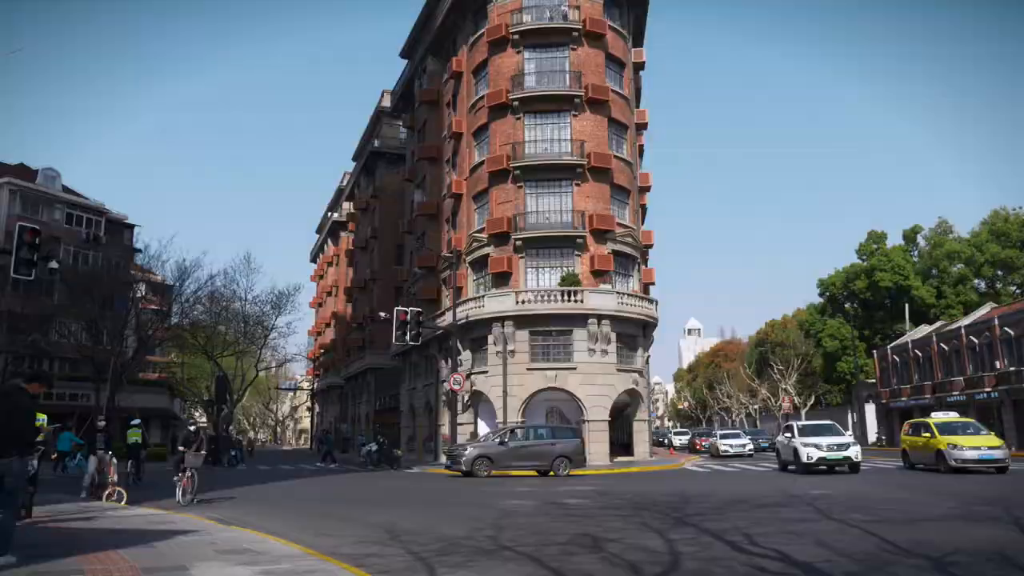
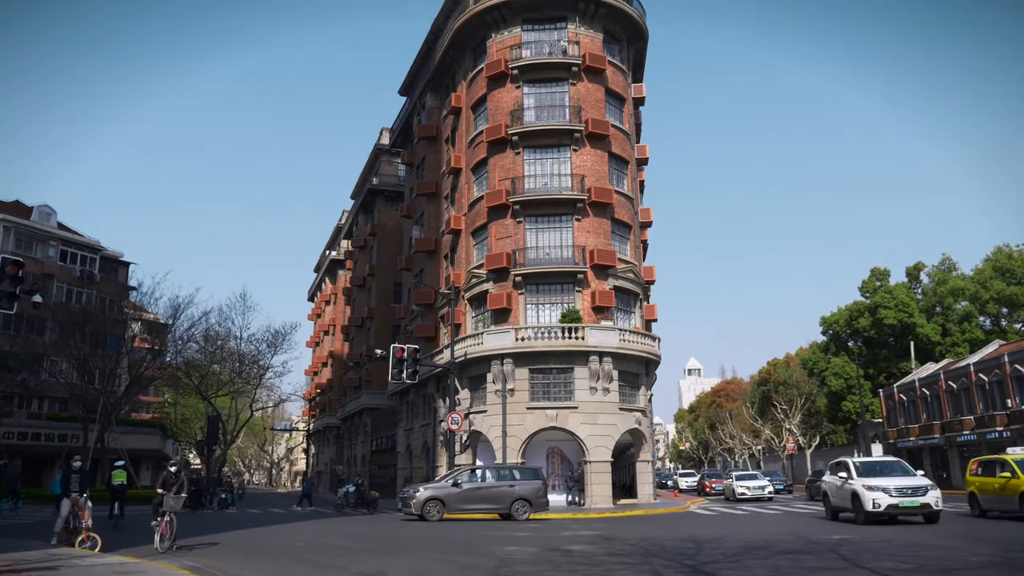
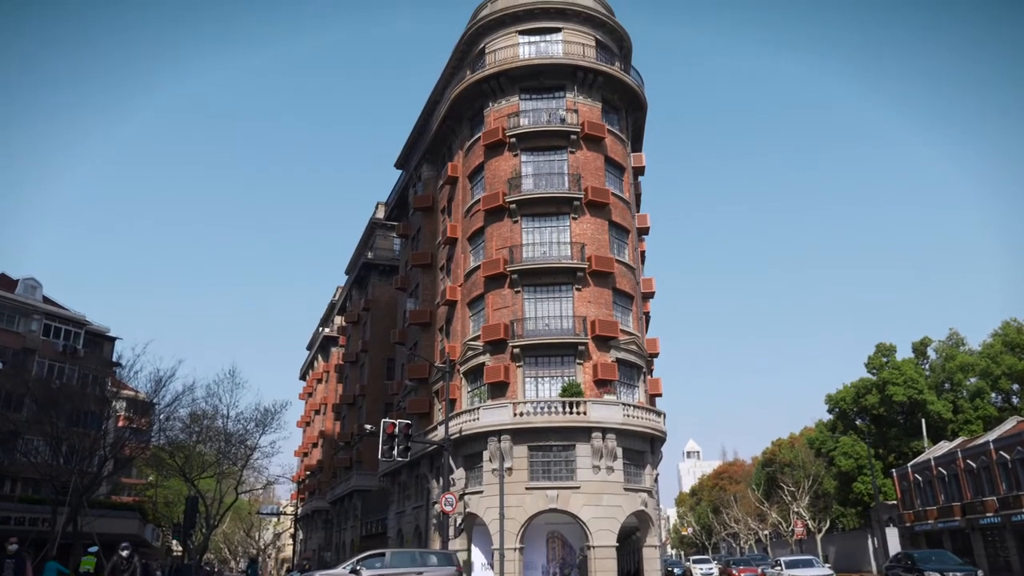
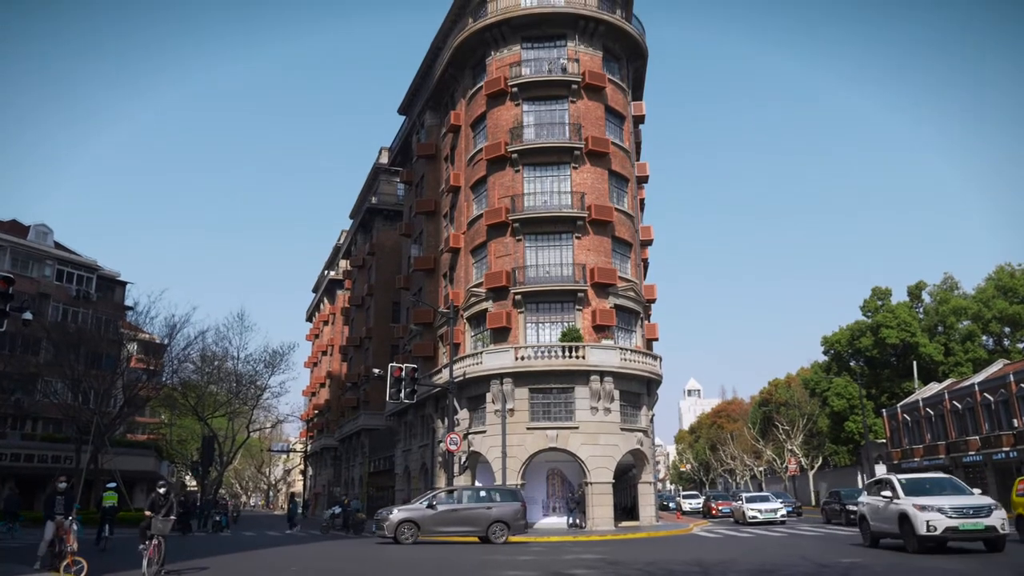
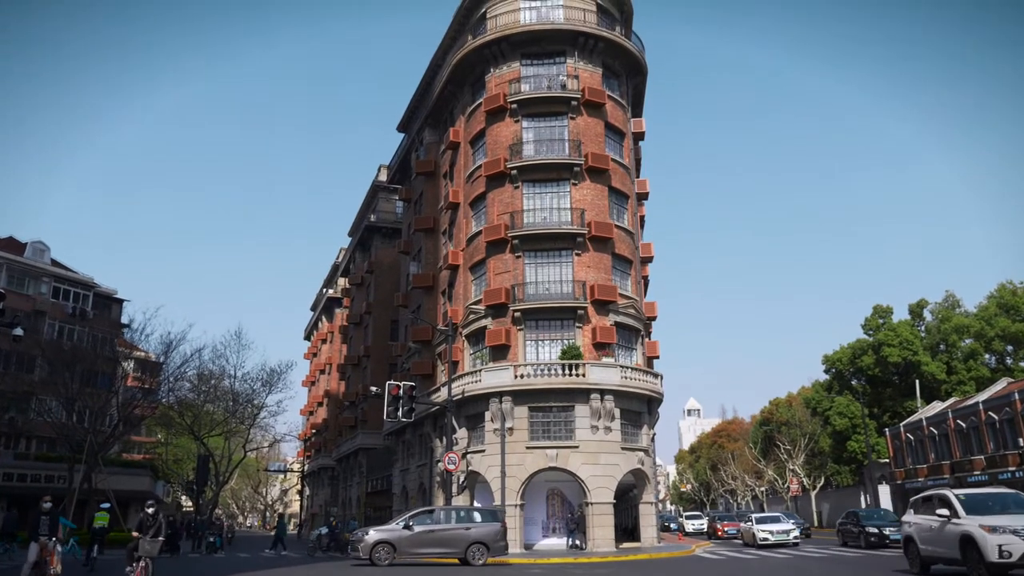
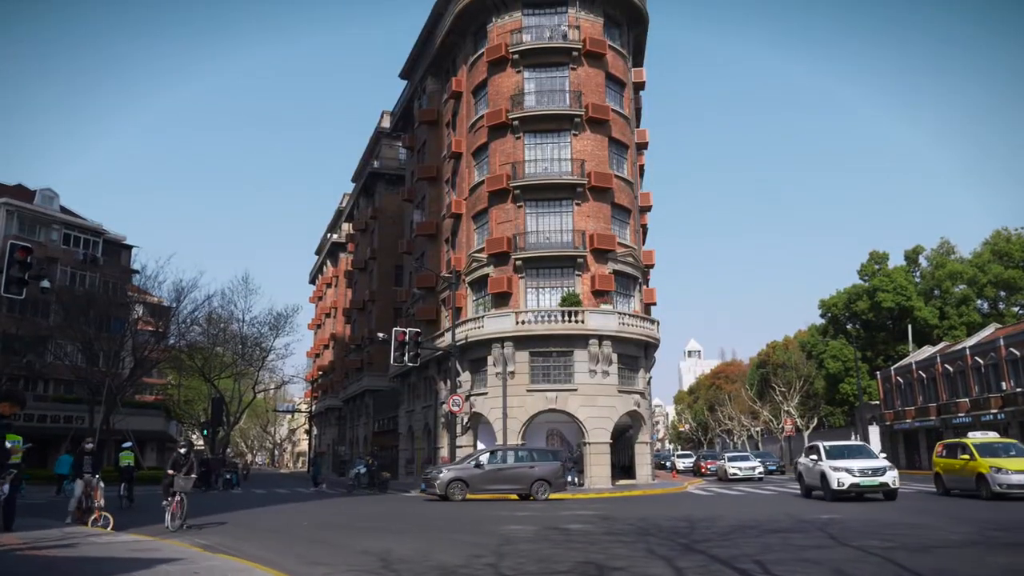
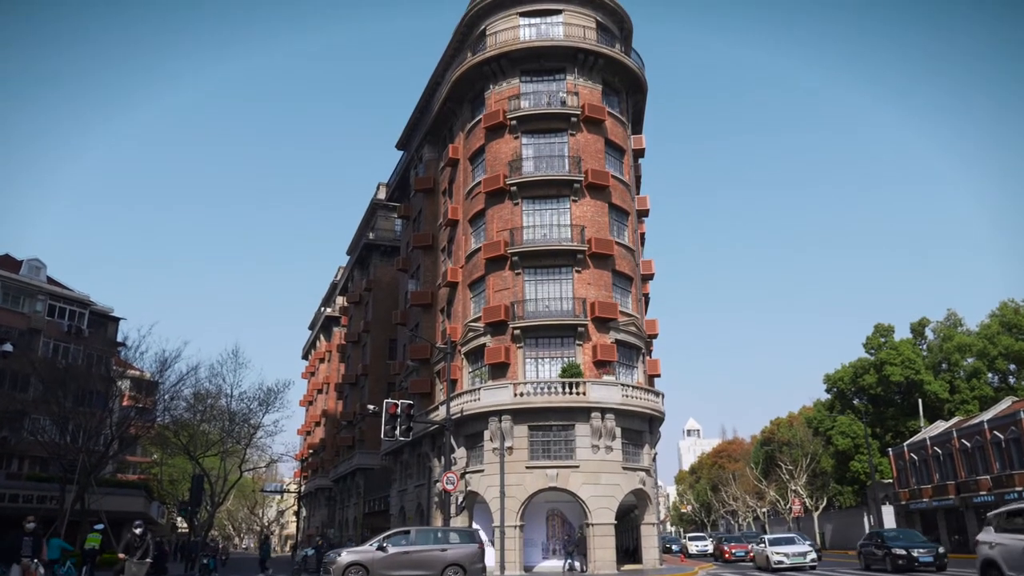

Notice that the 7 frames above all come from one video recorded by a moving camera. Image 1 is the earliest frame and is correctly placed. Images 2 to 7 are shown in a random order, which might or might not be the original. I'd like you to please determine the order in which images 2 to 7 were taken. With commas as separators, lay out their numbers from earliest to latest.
6, 2, 4, 5, 7, 3
